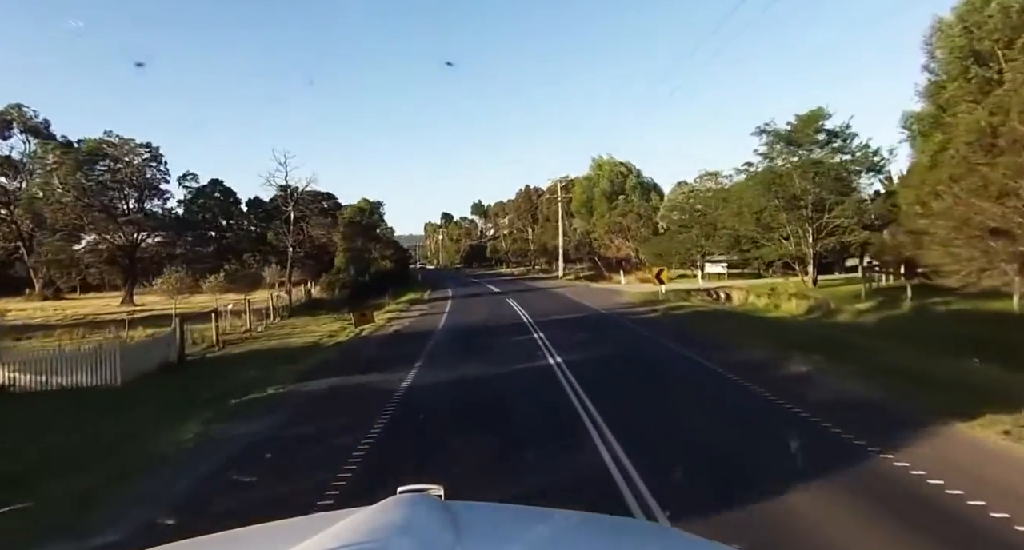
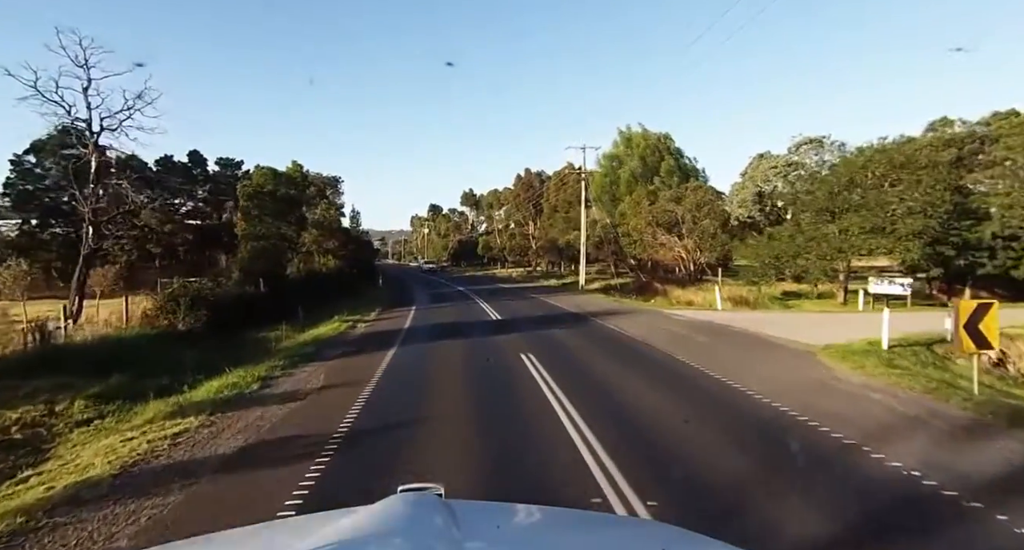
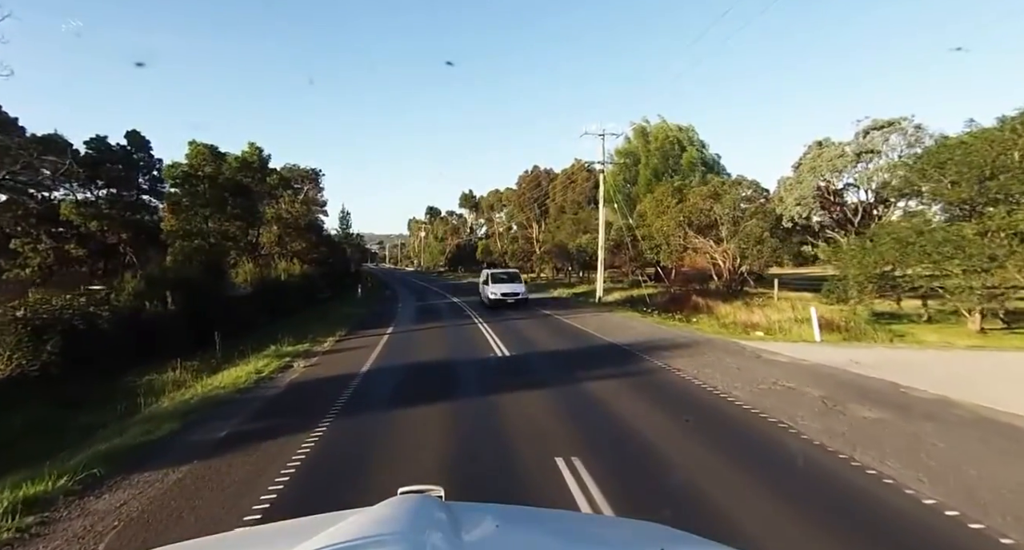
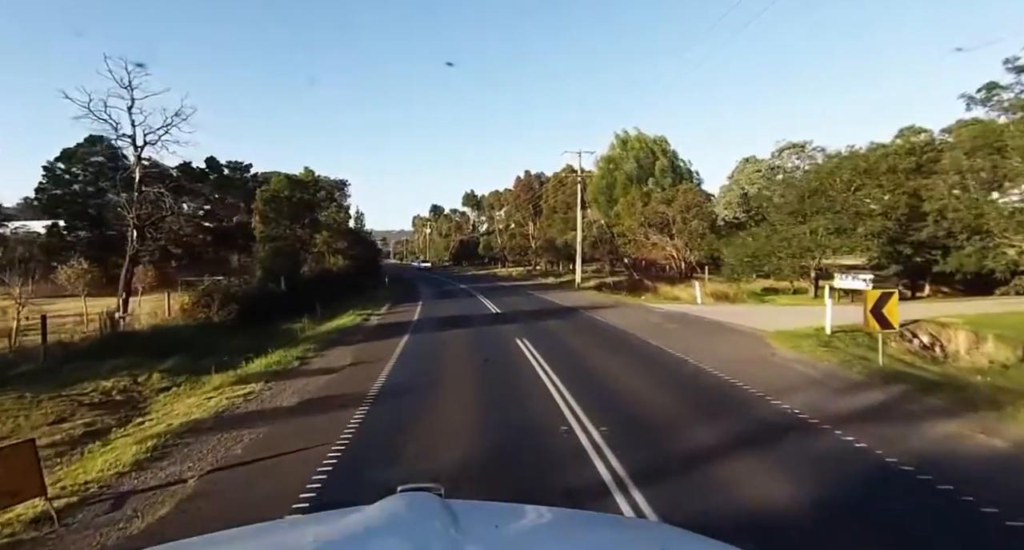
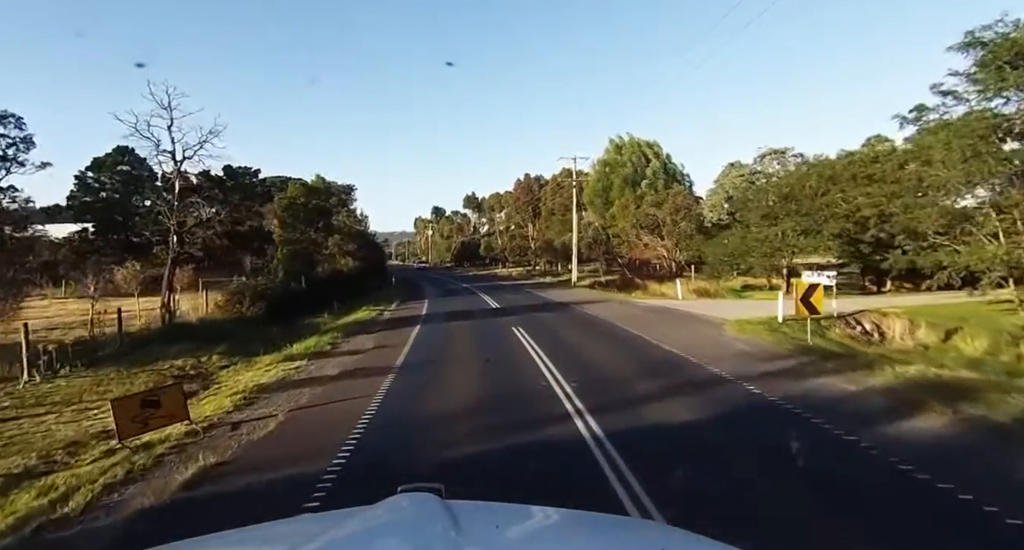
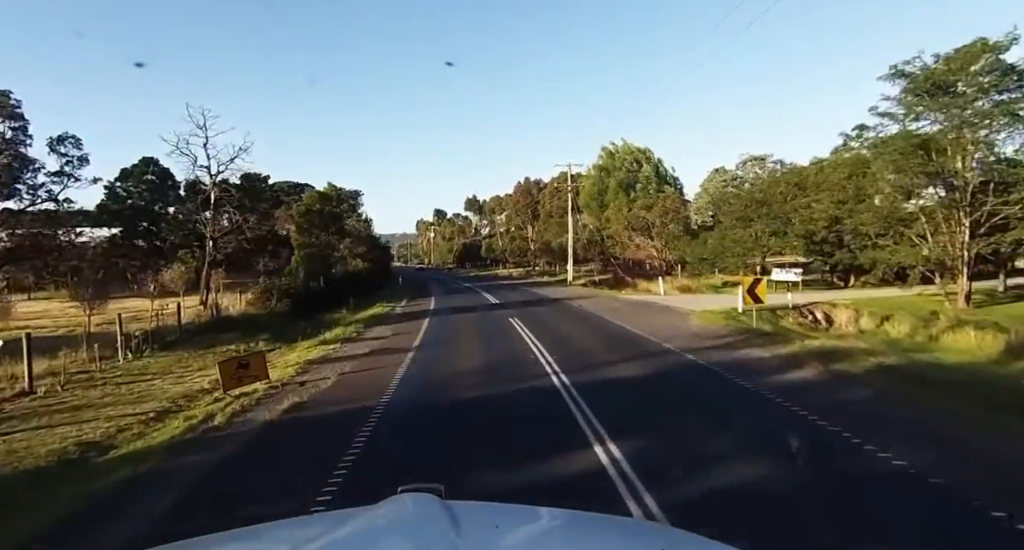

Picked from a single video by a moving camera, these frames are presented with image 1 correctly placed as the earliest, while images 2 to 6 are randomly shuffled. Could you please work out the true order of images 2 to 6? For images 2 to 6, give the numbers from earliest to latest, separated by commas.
6, 5, 4, 2, 3
